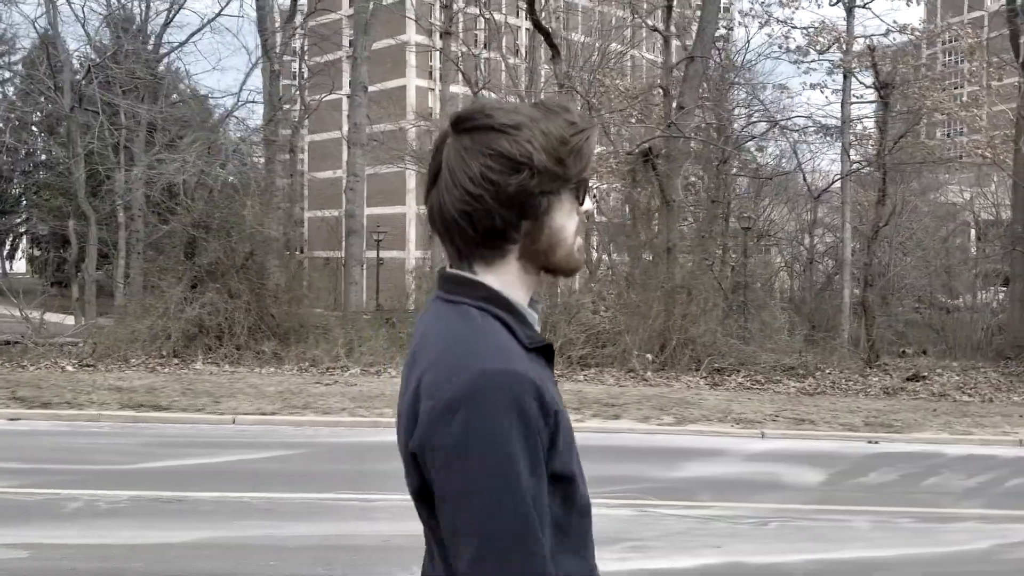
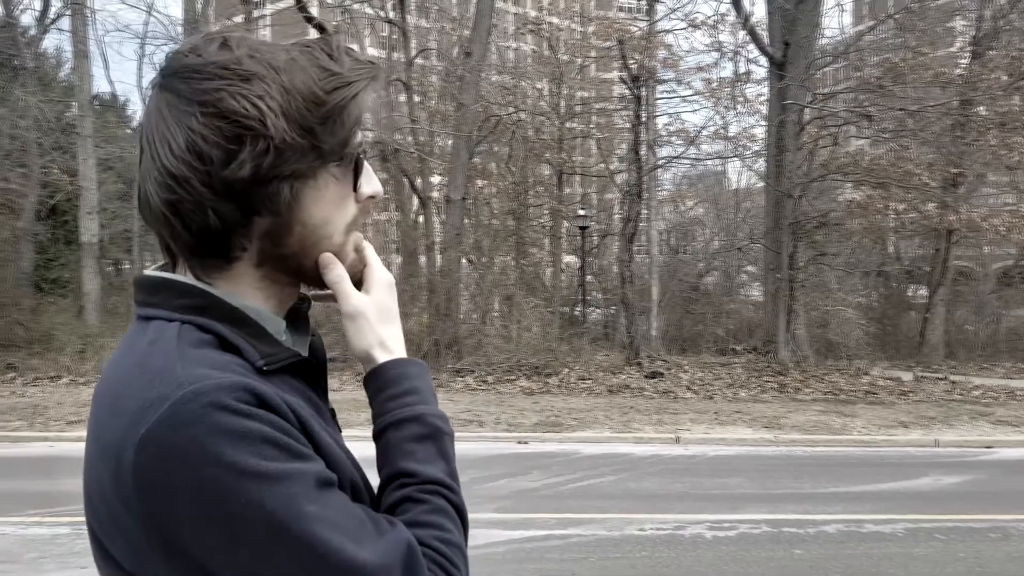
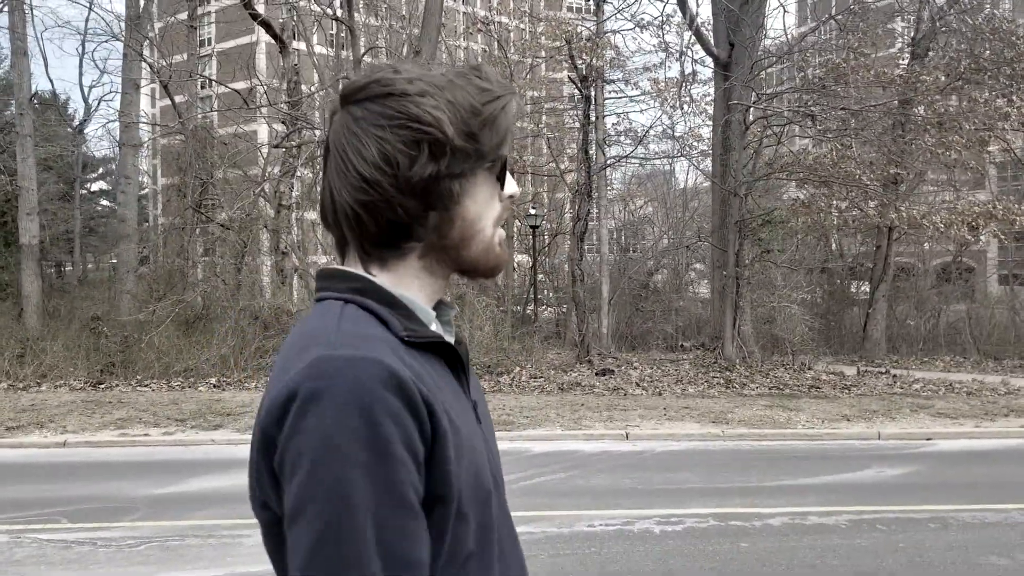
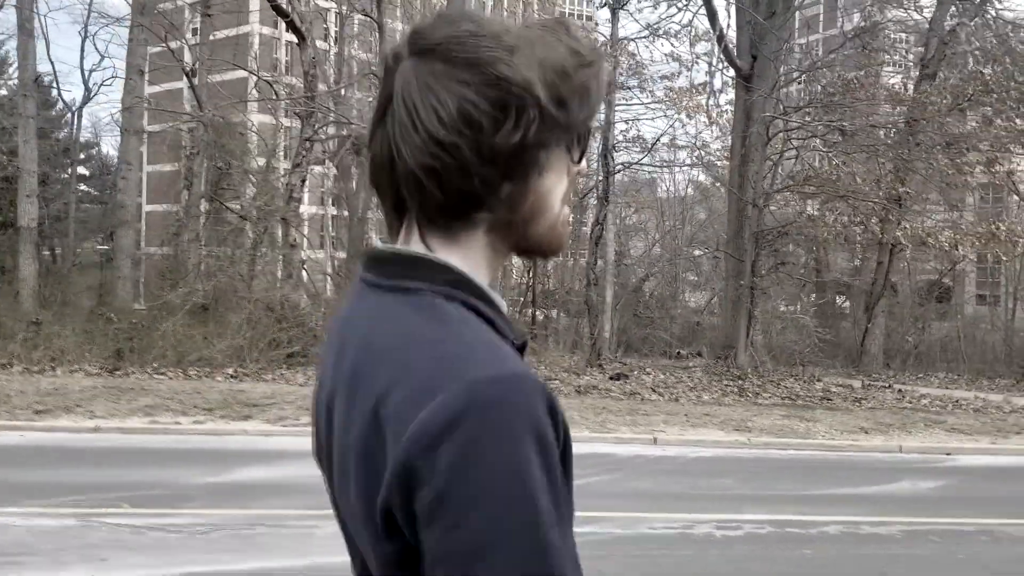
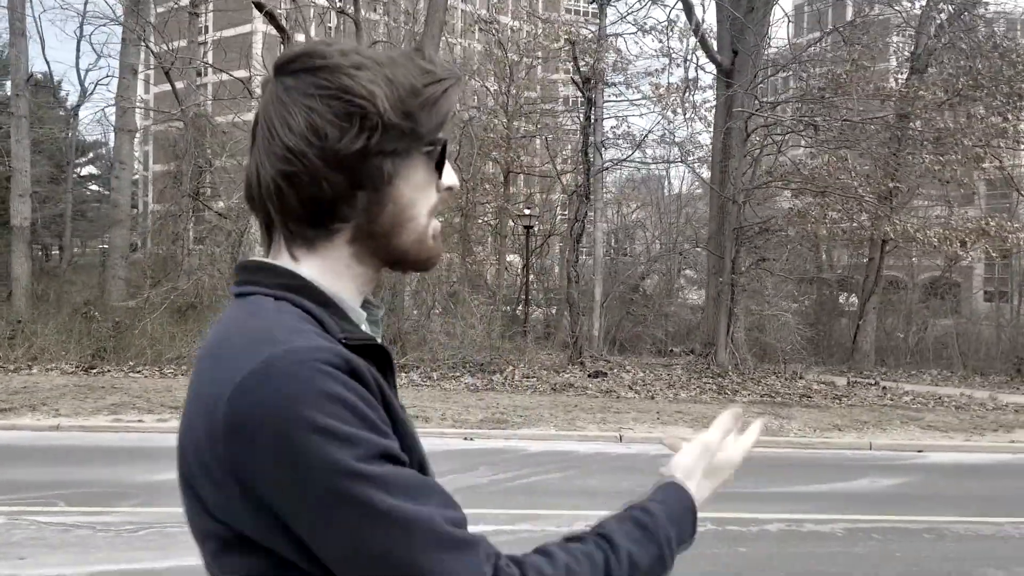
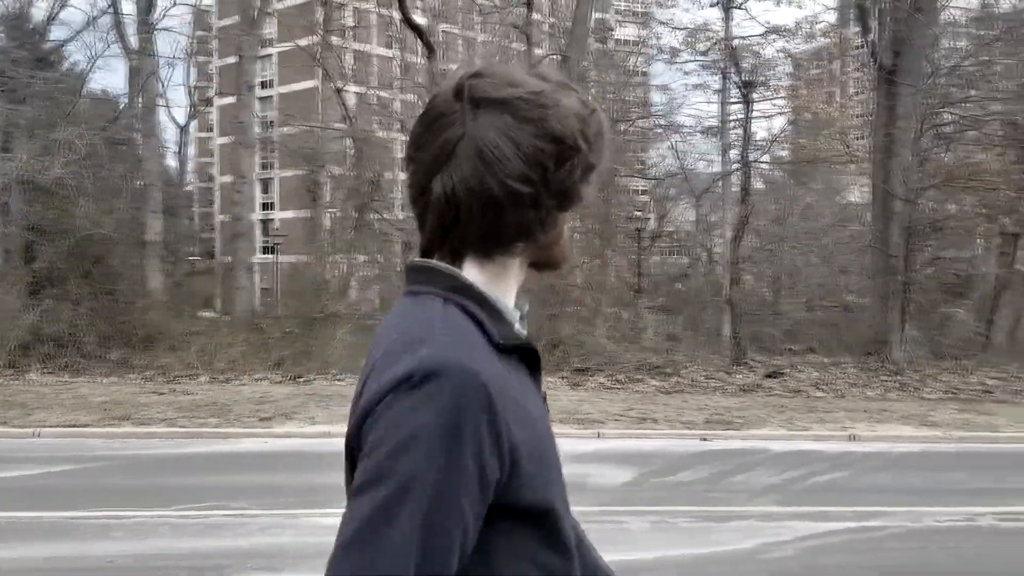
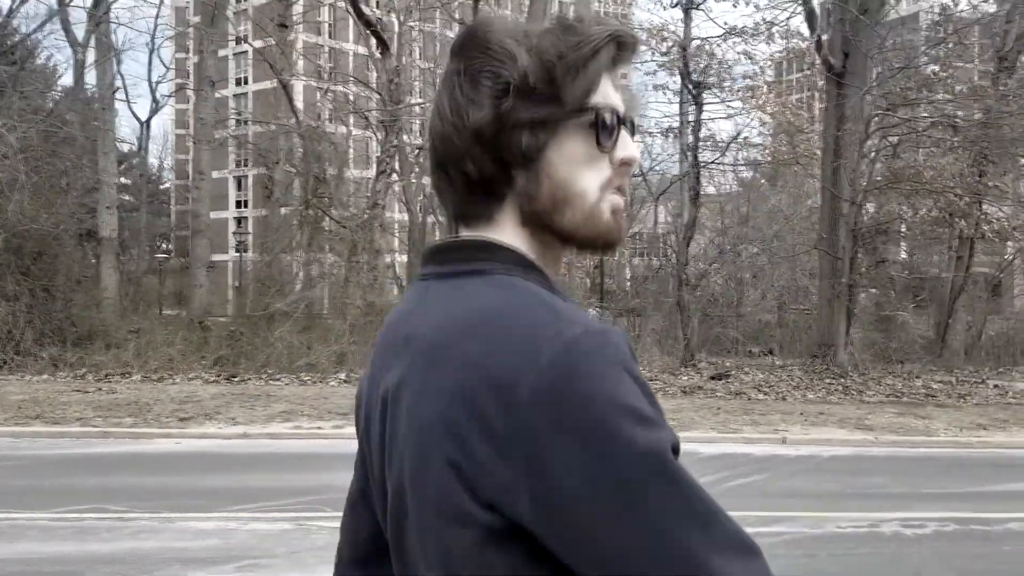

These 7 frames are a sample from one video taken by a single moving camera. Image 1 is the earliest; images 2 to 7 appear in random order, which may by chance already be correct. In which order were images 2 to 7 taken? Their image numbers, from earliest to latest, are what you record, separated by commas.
6, 7, 4, 5, 3, 2
